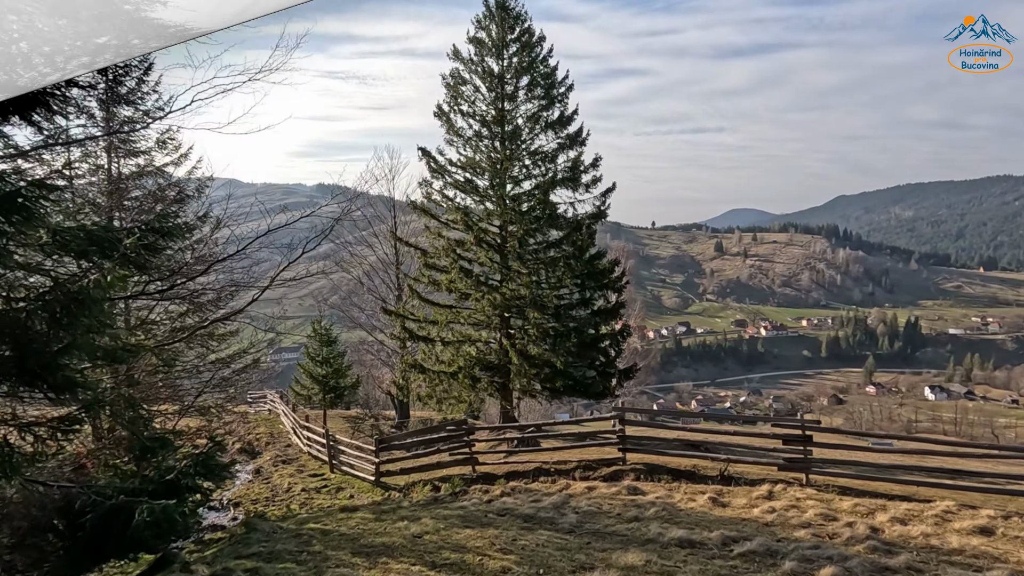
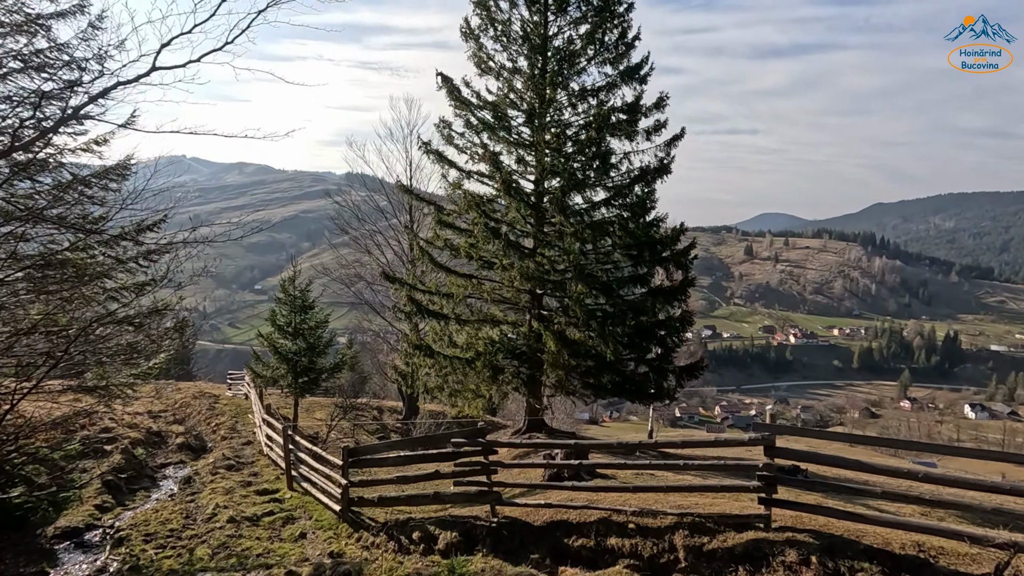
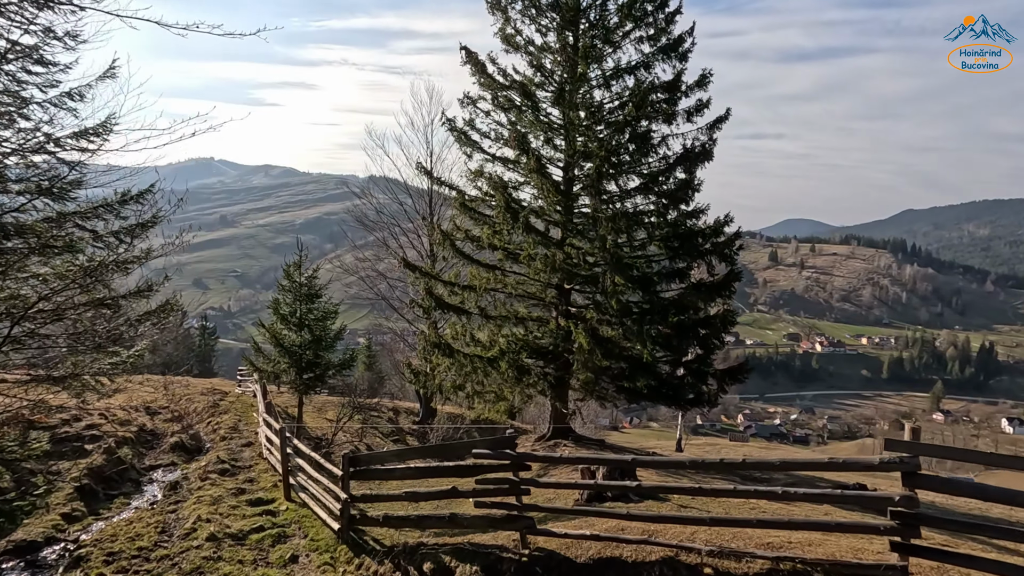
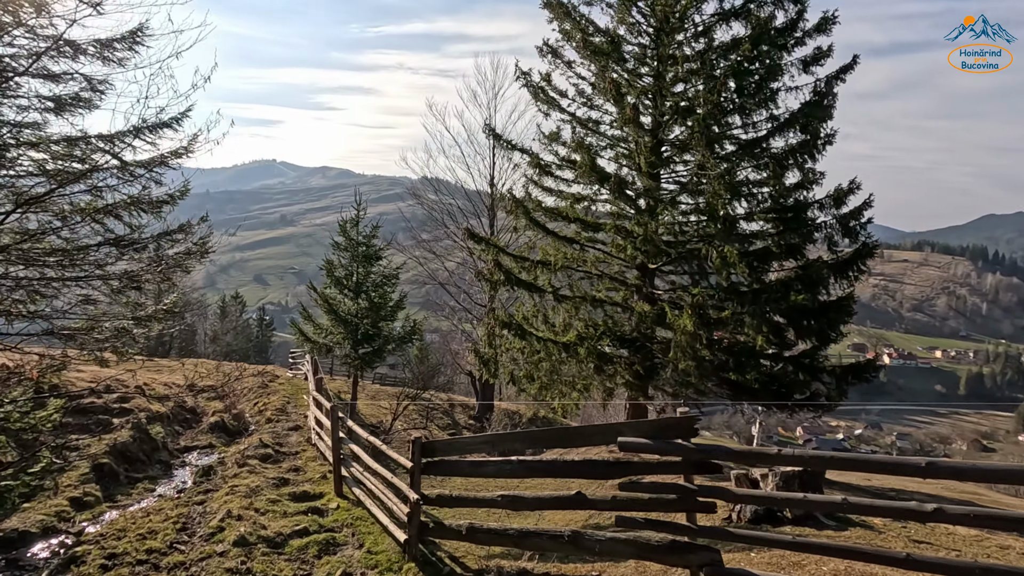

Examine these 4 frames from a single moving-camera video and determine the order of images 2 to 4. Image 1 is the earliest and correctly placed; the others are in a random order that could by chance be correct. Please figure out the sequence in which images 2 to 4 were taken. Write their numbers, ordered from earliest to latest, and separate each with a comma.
2, 3, 4
